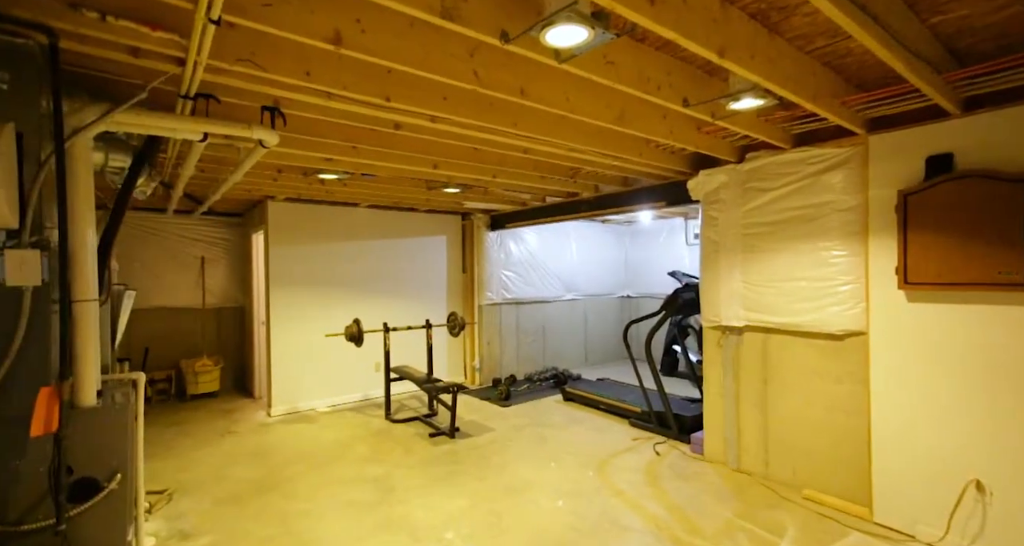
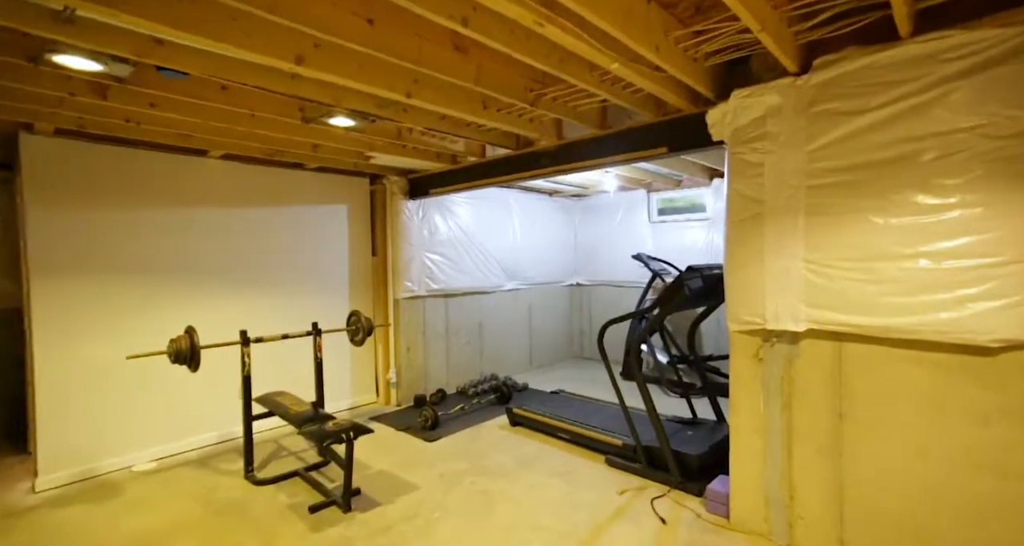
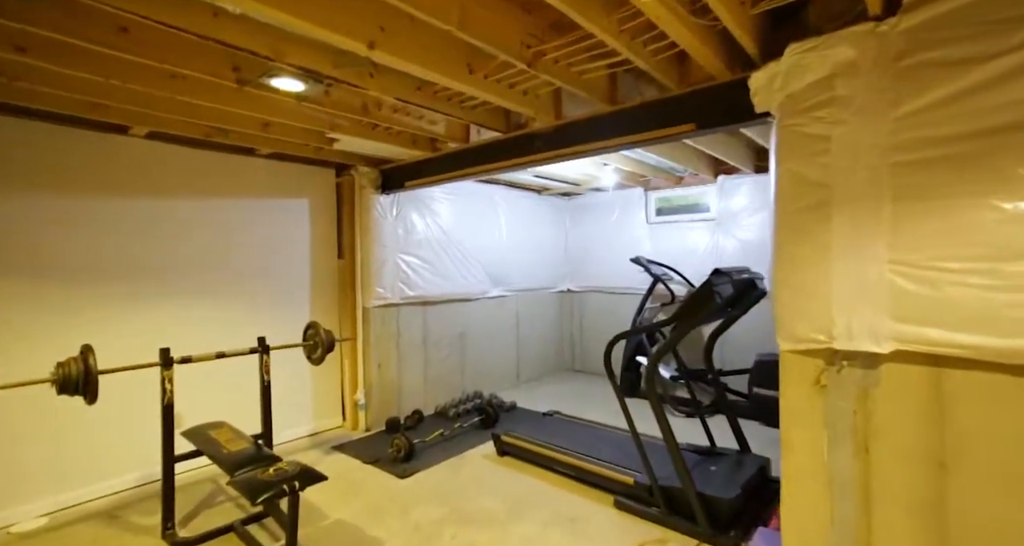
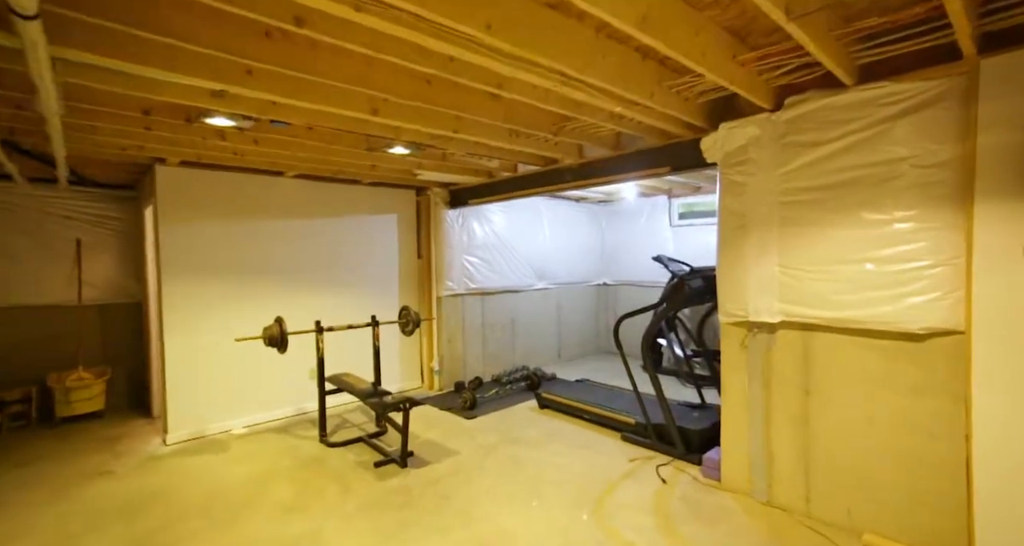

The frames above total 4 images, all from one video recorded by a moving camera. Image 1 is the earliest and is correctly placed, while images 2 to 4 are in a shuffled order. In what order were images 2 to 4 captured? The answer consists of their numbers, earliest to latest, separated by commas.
4, 2, 3
